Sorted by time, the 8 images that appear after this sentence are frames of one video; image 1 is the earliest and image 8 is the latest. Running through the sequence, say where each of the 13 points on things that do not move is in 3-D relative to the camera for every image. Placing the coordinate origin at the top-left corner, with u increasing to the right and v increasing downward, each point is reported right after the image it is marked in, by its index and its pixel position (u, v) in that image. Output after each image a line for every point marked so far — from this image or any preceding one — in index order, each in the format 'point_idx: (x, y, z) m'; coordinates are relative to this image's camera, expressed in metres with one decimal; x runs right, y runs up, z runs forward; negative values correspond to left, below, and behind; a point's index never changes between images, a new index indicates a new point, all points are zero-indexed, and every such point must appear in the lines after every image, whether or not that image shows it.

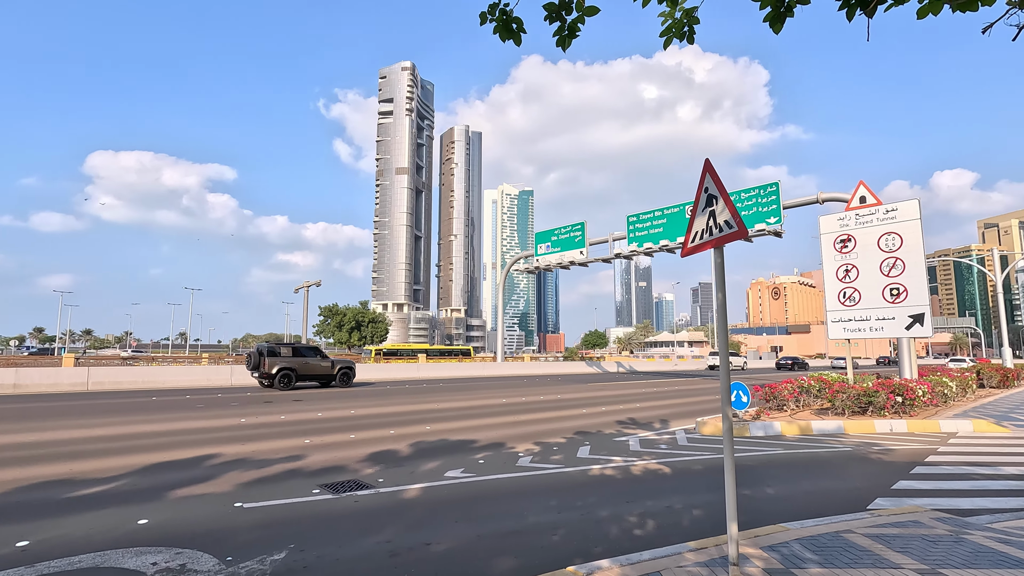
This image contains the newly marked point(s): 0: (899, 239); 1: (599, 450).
0: (+11.4, +1.4, +15.6) m
1: (+1.6, -3.1, +10.1) m
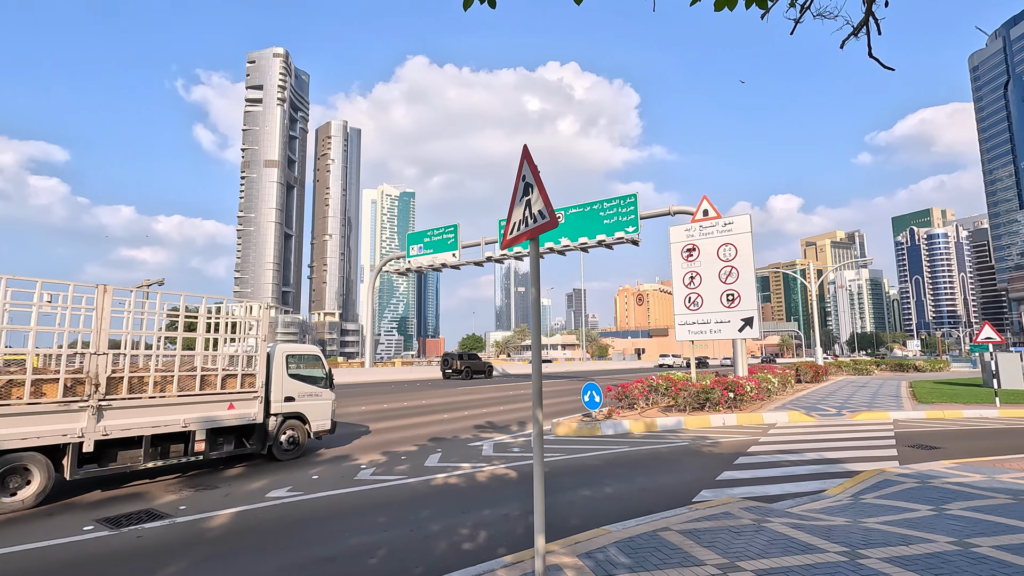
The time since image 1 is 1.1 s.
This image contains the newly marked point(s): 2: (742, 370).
0: (+7.2, +1.2, +17.3) m
1: (-1.1, -3.1, +9.7) m
2: (+7.6, -2.7, +17.7) m
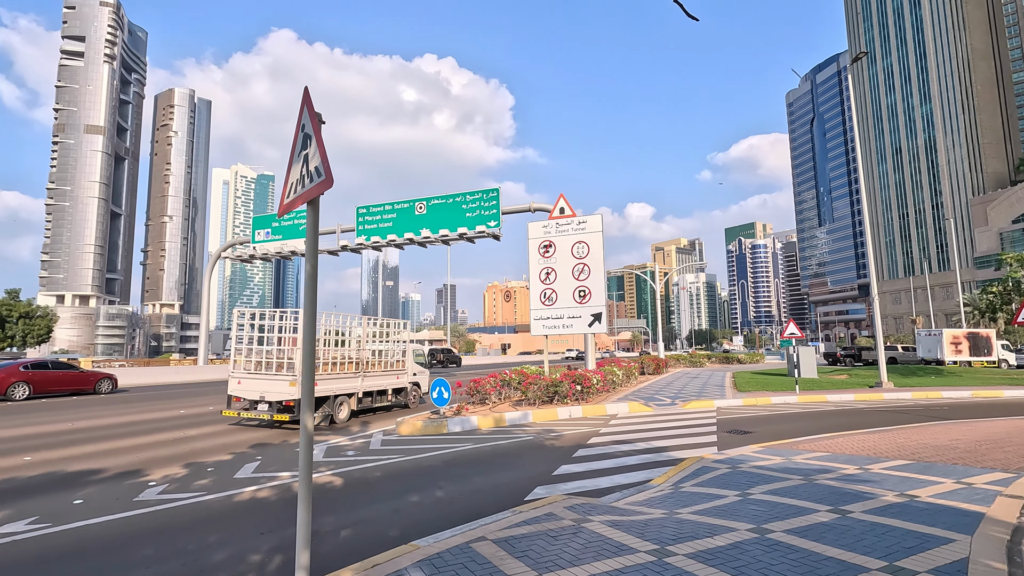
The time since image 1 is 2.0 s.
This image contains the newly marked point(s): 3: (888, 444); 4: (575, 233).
0: (+2.5, +1.3, +17.9) m
1: (-3.9, -2.8, +8.5) m
2: (+2.7, -2.6, +18.4) m
3: (+6.1, -2.6, +8.8) m
4: (+2.1, +1.8, +18.1) m
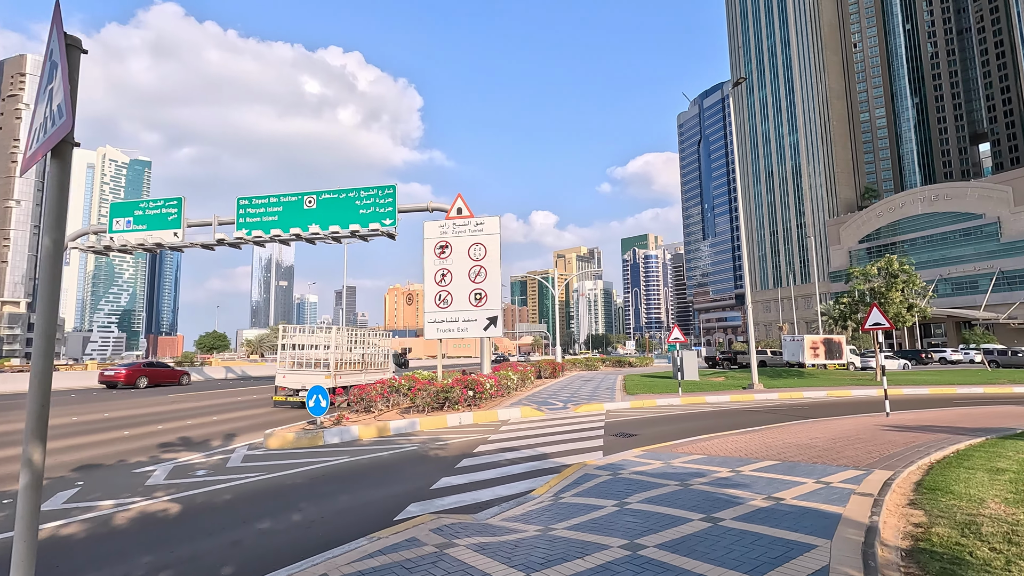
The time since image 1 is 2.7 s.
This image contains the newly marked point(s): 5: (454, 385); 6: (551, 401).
0: (-0.9, +1.3, +17.5) m
1: (-5.7, -2.7, +7.2) m
2: (-0.9, -2.7, +18.0) m
3: (+4.2, -2.7, +9.2) m
4: (-1.3, +1.8, +17.7) m
5: (-1.6, -2.6, +14.6) m
6: (+1.3, -3.8, +17.9) m
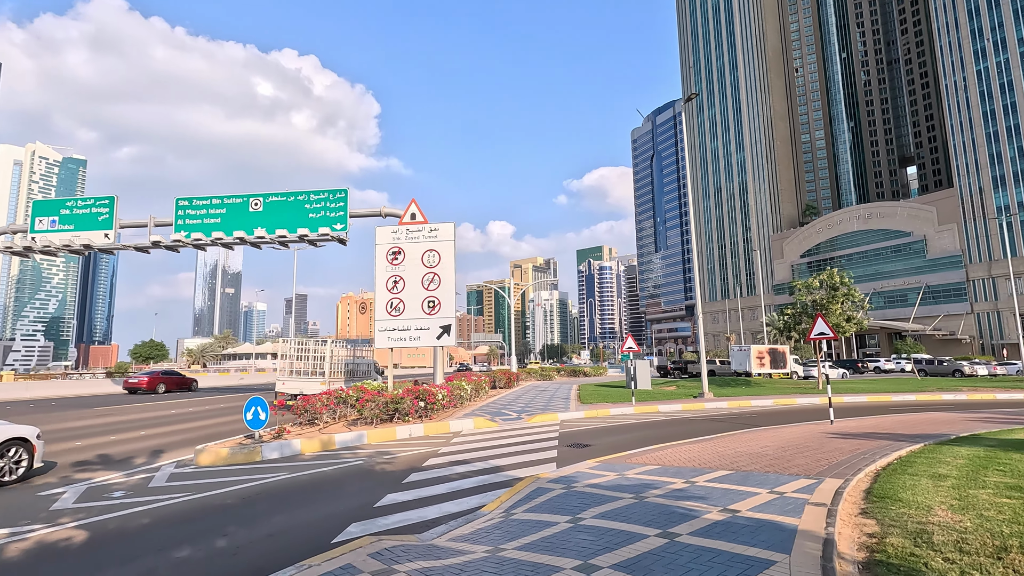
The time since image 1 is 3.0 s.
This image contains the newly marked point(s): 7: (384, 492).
0: (-2.4, +1.0, +17.1) m
1: (-6.3, -2.7, +6.3) m
2: (-2.4, -2.9, +17.5) m
3: (+3.3, -2.8, +9.2) m
4: (-2.8, +1.5, +17.2) m
5: (-2.8, -2.8, +14.1) m
6: (-0.2, -4.0, +17.5) m
7: (-1.9, -3.0, +7.9) m
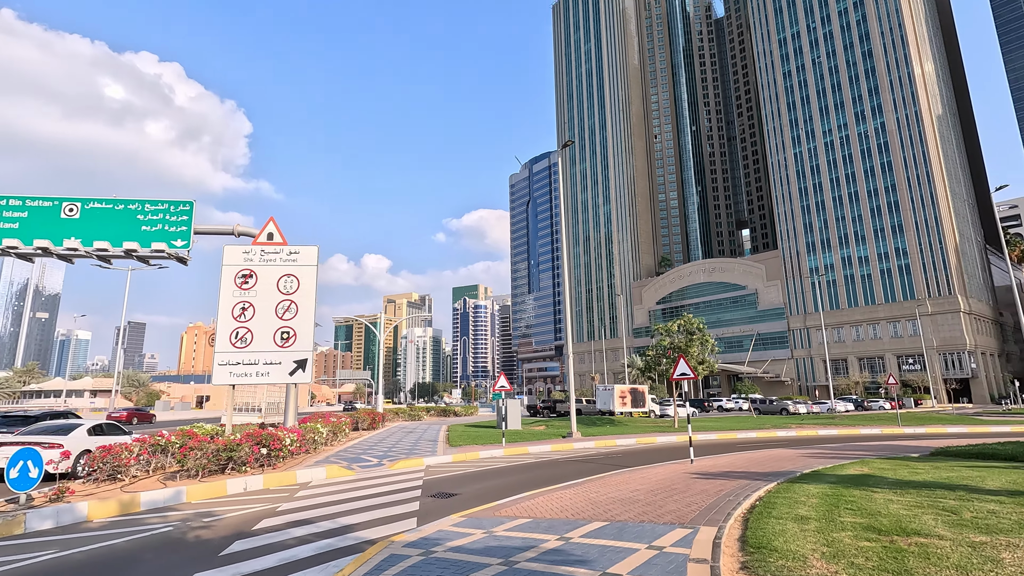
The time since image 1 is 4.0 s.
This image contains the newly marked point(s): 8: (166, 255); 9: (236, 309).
0: (-6.2, +0.2, +15.3) m
1: (-7.6, -2.7, +3.7) m
2: (-6.5, -3.8, +15.4) m
3: (+1.1, -3.4, +8.6) m
4: (-6.6, +0.7, +15.4) m
5: (-6.1, -3.4, +12.0) m
6: (-4.4, -5.0, +15.9) m
7: (-3.7, -3.3, +6.2) m
8: (-11.9, +1.1, +18.2) m
9: (-7.8, -0.6, +15.0) m
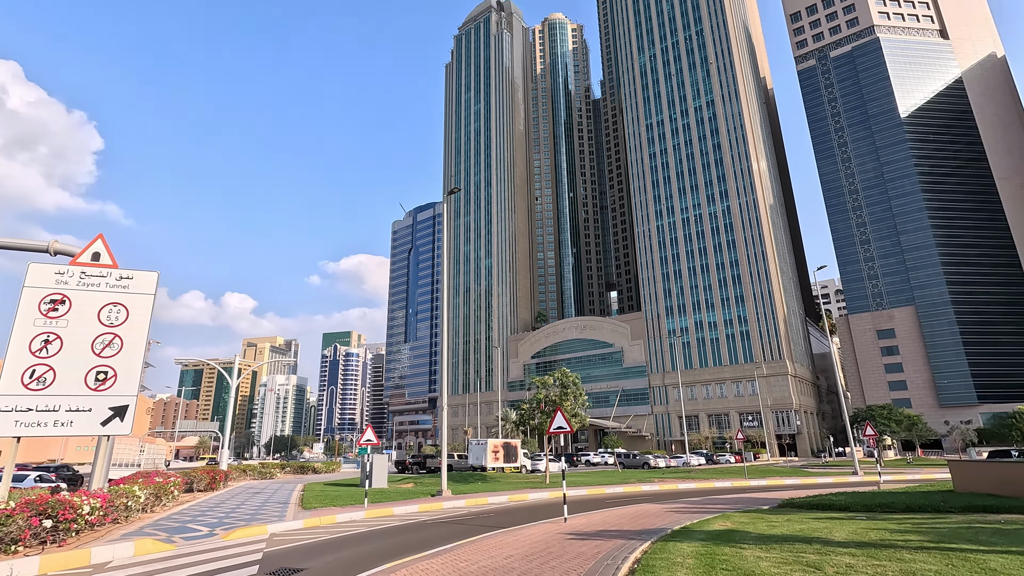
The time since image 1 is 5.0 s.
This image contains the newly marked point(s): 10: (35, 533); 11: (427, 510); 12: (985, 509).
0: (-9.3, -0.6, +12.9) m
1: (-8.2, -2.3, +1.0) m
2: (-9.8, -4.5, +12.5) m
3: (-0.9, -4.0, +7.6) m
4: (-9.8, 0.0, +12.9) m
5: (-8.7, -3.9, +9.3) m
6: (-7.9, -5.9, +13.3) m
7: (-5.0, -3.4, +4.3) m
8: (-15.5, +0.5, +14.6) m
9: (-10.8, -1.2, +12.1) m
10: (-8.6, -4.4, +9.6) m
11: (-2.9, -7.5, +18.1) m
12: (+10.8, -5.0, +12.2) m
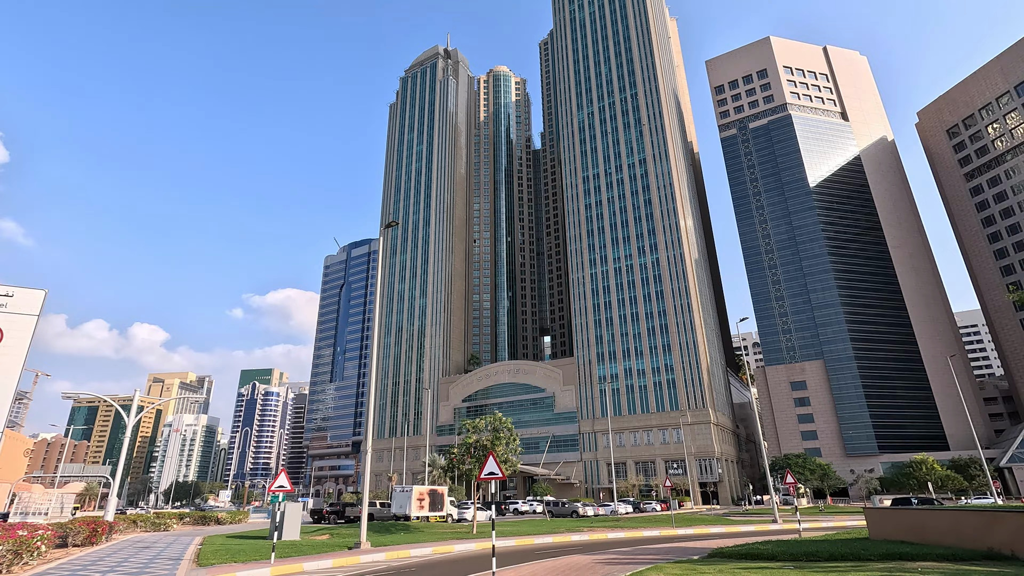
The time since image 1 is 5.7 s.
0: (-10.8, -1.0, +11.2) m
1: (-8.3, -1.8, -0.6) m
2: (-11.3, -4.8, +10.4) m
3: (-1.9, -4.4, +6.7) m
4: (-11.2, -0.4, +11.2) m
5: (-9.8, -4.0, +7.5) m
6: (-9.6, -6.3, +11.3) m
7: (-5.5, -3.3, +2.9) m
8: (-17.0, +0.2, +12.2) m
9: (-12.2, -1.4, +10.2) m
10: (-9.8, -4.5, +7.7) m
11: (-5.2, -8.6, +16.6) m
12: (+9.1, -6.3, +12.6) m
